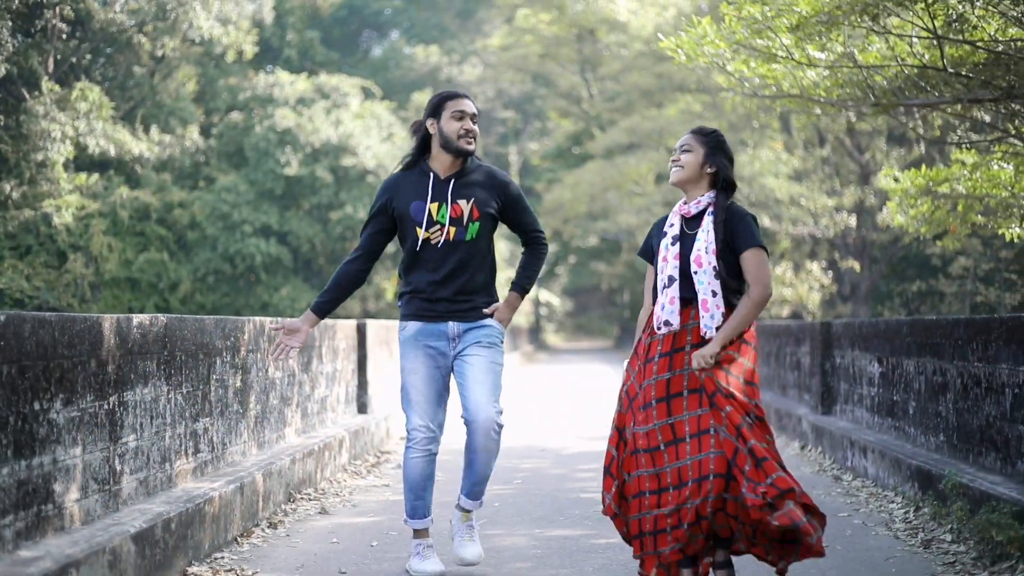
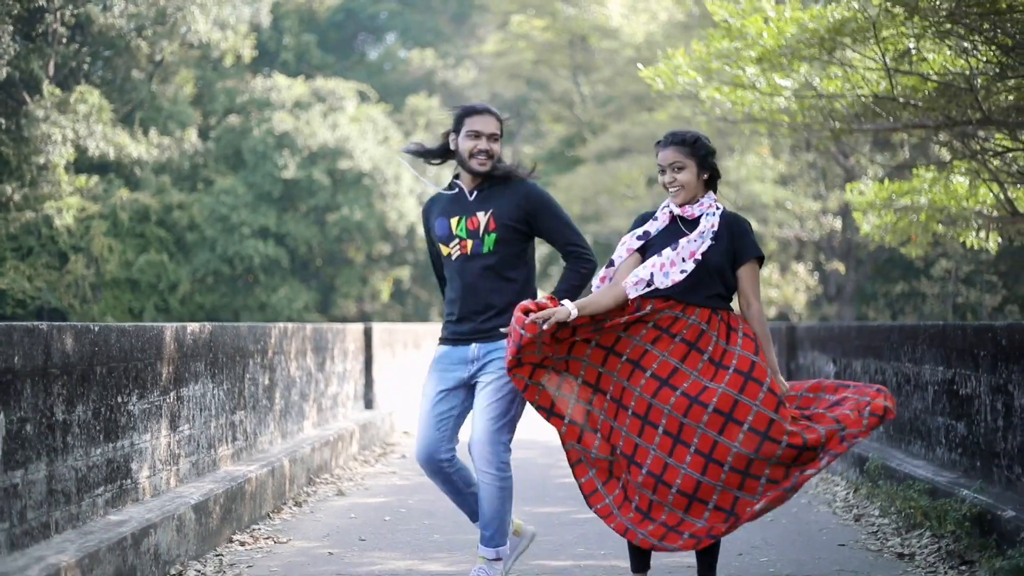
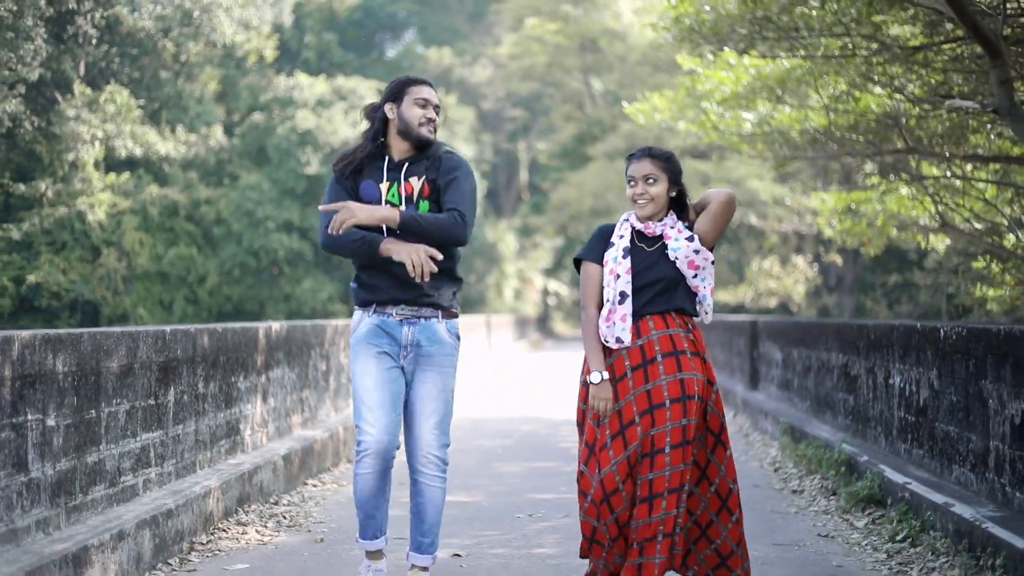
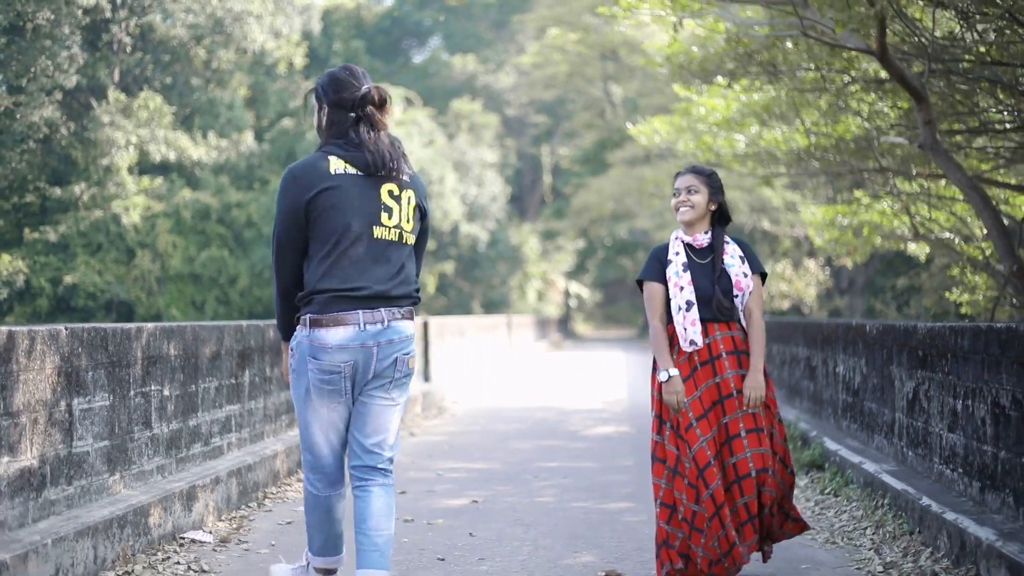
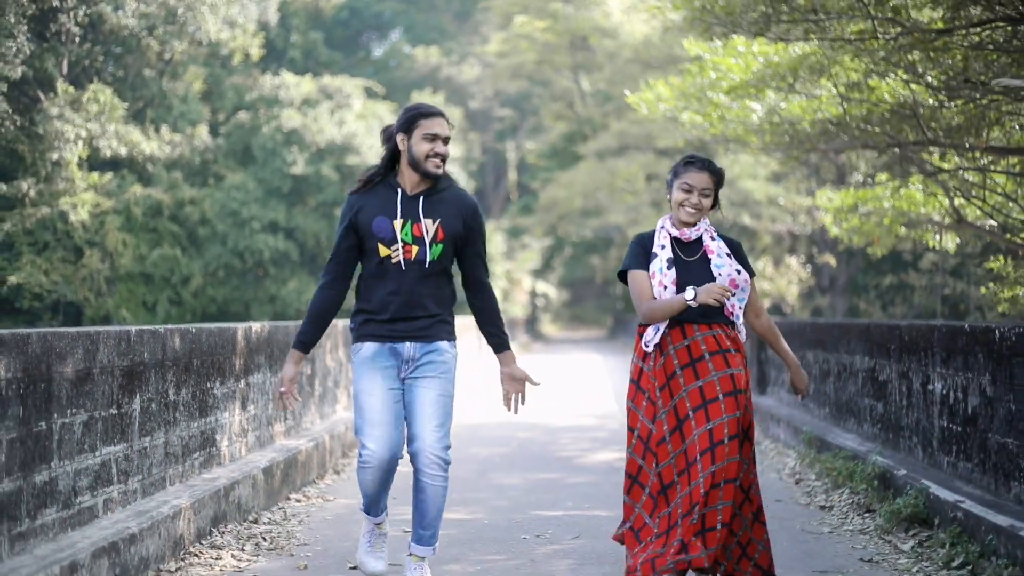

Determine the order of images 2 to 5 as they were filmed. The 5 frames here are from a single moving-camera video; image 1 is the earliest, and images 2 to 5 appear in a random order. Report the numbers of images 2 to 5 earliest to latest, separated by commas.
2, 5, 3, 4
